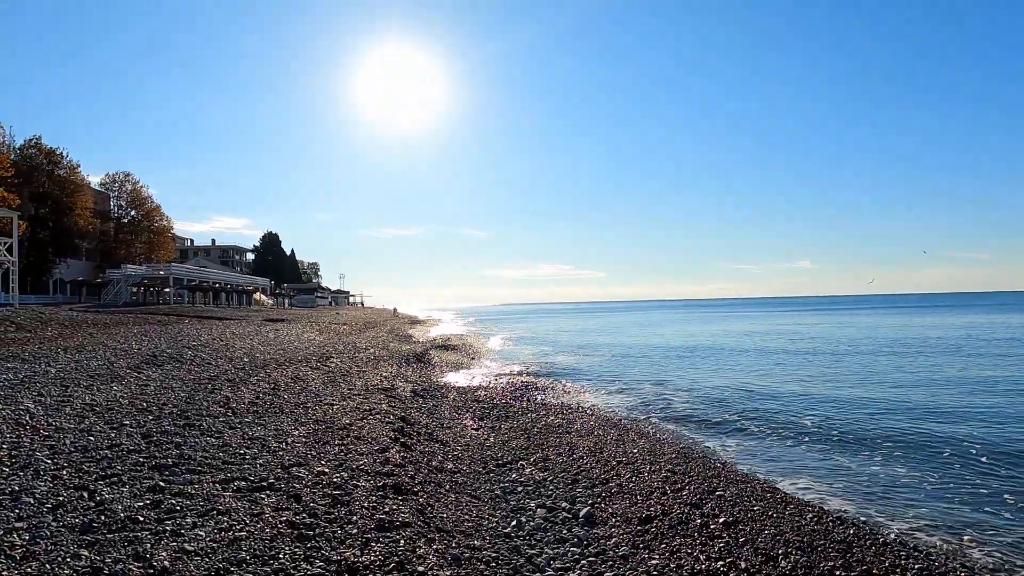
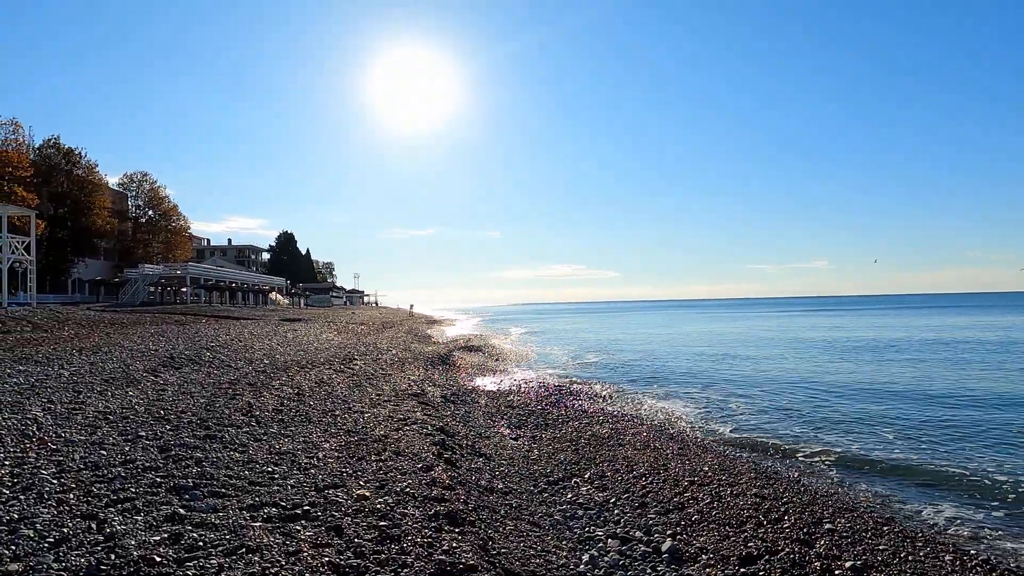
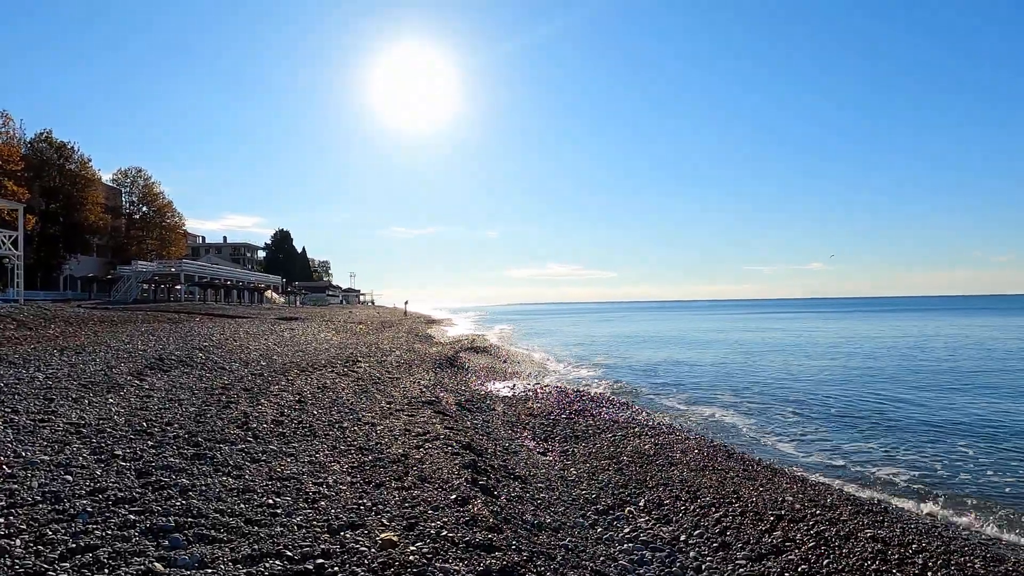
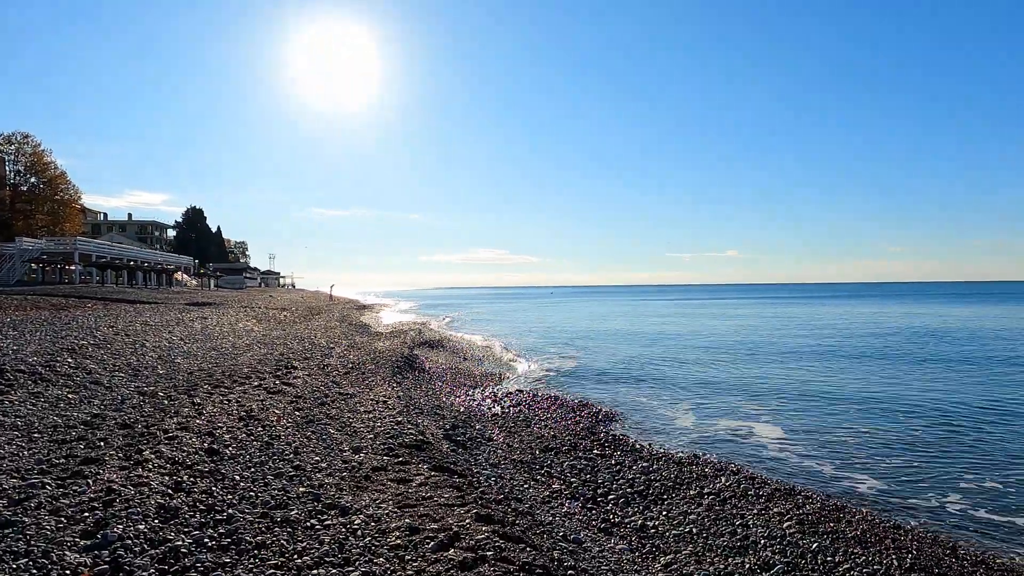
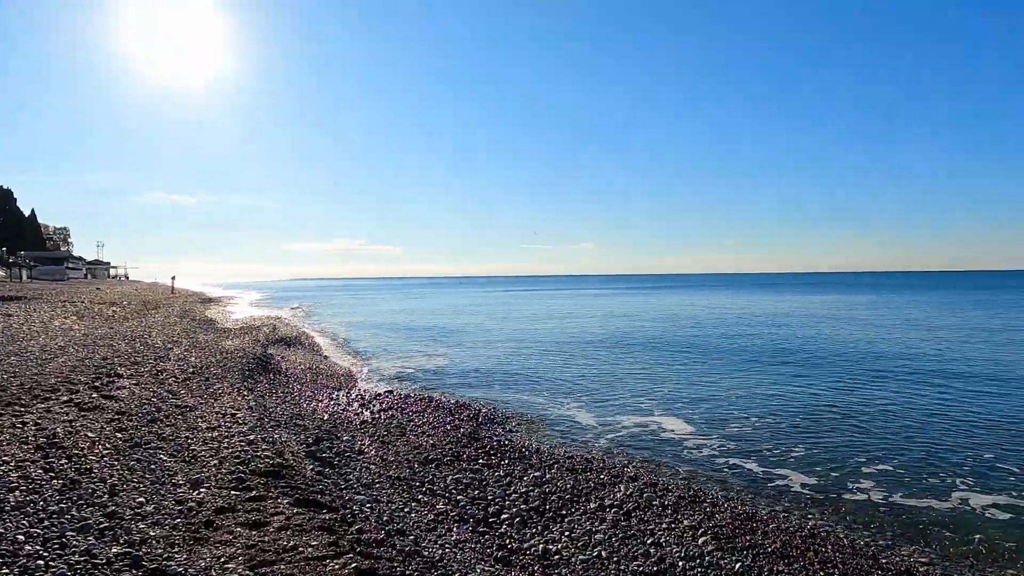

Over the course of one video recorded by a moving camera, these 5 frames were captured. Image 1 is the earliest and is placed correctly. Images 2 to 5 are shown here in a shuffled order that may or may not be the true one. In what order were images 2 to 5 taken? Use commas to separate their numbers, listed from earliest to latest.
2, 3, 4, 5
